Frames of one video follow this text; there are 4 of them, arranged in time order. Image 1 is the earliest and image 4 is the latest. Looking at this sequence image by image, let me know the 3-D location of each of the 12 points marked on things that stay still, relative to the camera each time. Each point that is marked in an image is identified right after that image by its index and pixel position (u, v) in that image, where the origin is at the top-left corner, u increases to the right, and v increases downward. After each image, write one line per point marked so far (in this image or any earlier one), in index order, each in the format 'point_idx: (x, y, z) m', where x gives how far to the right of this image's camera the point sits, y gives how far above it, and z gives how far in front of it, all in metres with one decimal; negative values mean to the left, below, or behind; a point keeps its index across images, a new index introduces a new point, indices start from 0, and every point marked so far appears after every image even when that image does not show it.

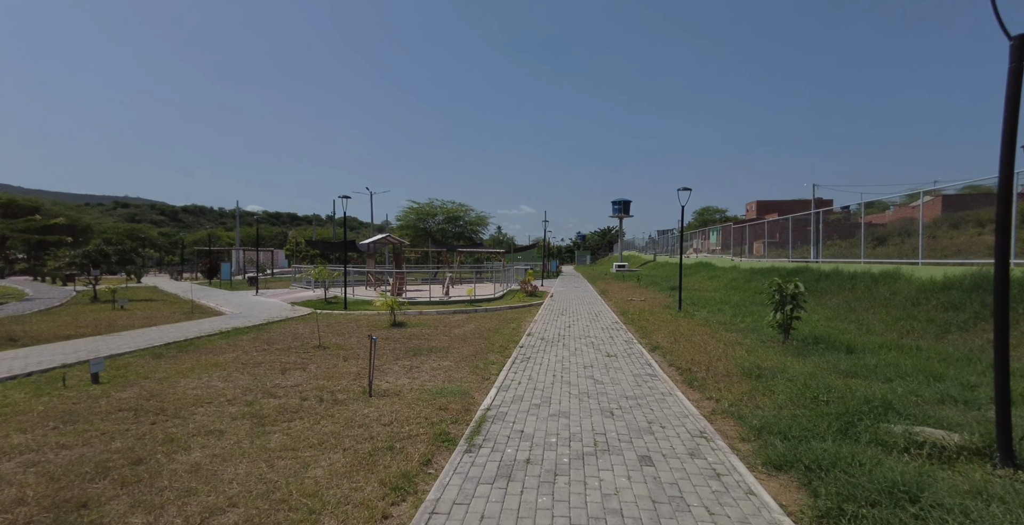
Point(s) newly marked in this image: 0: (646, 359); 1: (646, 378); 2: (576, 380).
0: (+2.1, -1.5, +7.7) m
1: (+1.8, -1.5, +6.4) m
2: (+0.8, -1.5, +6.3) m
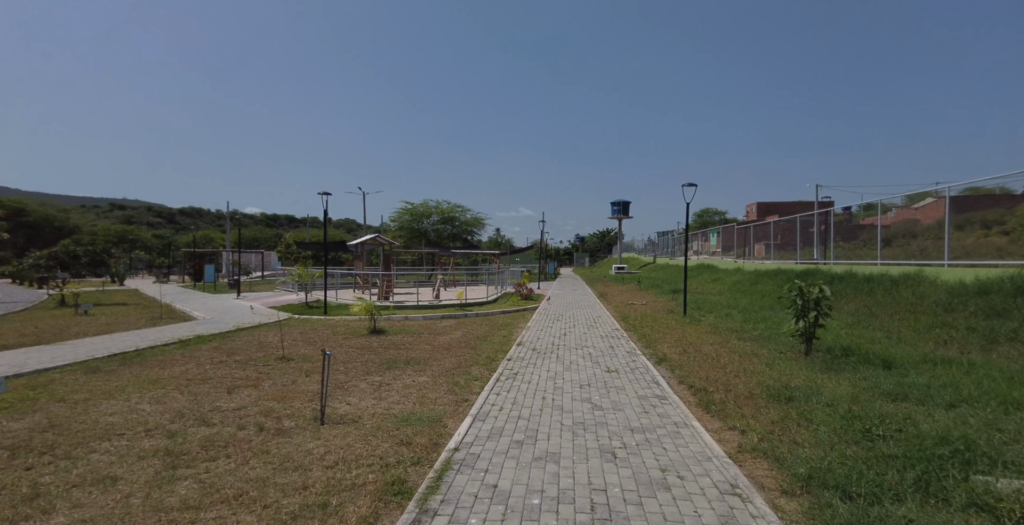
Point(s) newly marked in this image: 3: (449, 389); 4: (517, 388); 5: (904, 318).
0: (+1.9, -1.6, +6.7) m
1: (+1.6, -1.5, +5.4) m
2: (+0.6, -1.5, +5.2) m
3: (-0.9, -1.7, +6.7) m
4: (+0.1, -1.6, +6.0) m
5: (+8.1, -1.2, +10.1) m
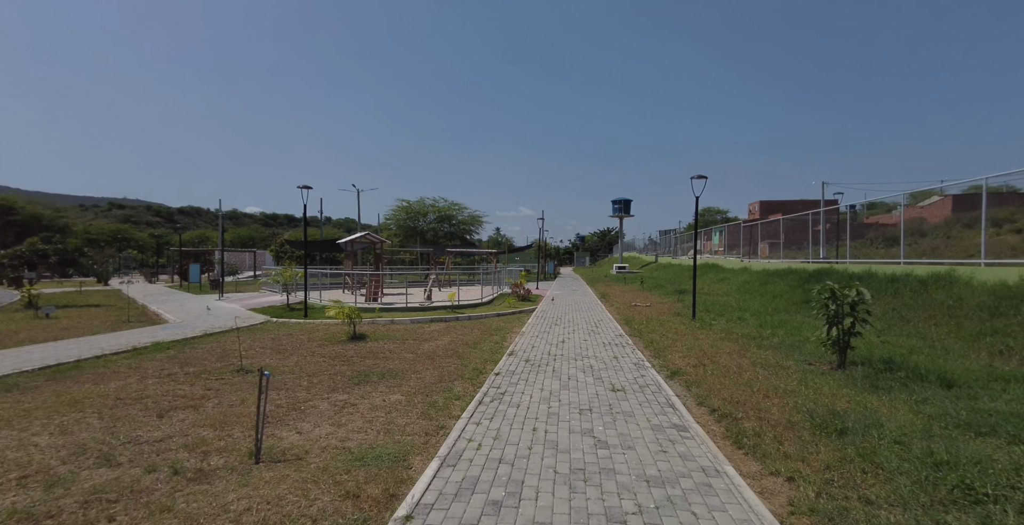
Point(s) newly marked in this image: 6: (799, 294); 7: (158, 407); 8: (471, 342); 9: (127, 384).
0: (+1.8, -1.5, +5.6) m
1: (+1.4, -1.5, +4.3) m
2: (+0.5, -1.5, +4.2) m
3: (-1.0, -1.7, +5.6) m
4: (-0.1, -1.5, +5.0) m
5: (+8.0, -1.1, +9.0) m
6: (+9.7, -1.1, +16.4) m
7: (-4.2, -1.7, +5.7) m
8: (-0.9, -1.7, +10.6) m
9: (-5.3, -1.7, +6.7) m
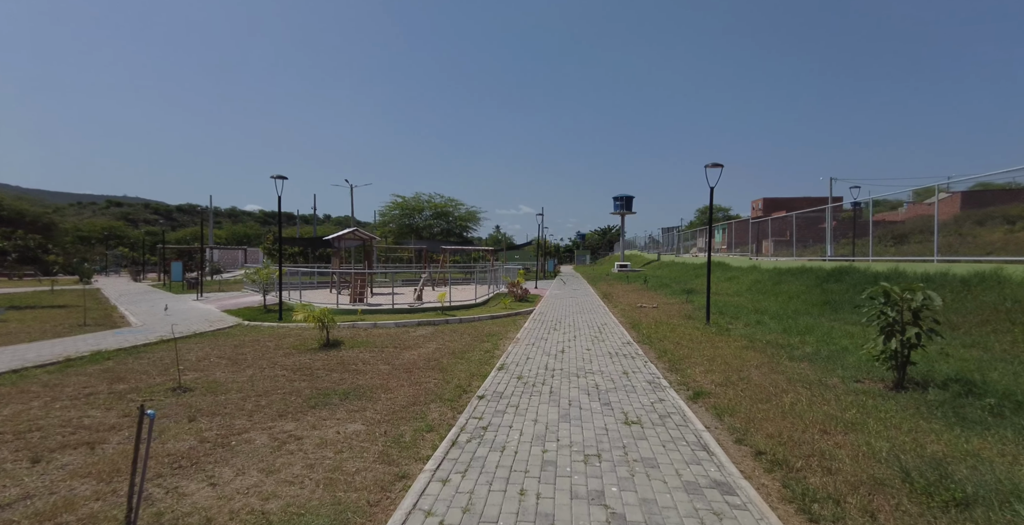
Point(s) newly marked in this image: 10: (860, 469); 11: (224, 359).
0: (+1.7, -1.5, +4.4) m
1: (+1.3, -1.5, +3.1) m
2: (+0.3, -1.5, +2.9) m
3: (-1.2, -1.7, +4.4) m
4: (-0.2, -1.5, +3.7) m
5: (+7.8, -1.1, +7.8) m
6: (+9.6, -1.0, +15.2) m
7: (-4.3, -1.7, +4.5) m
8: (-1.0, -1.7, +9.3) m
9: (-5.4, -1.6, +5.5) m
10: (+2.5, -1.5, +3.5) m
11: (-5.0, -1.6, +8.4) m
